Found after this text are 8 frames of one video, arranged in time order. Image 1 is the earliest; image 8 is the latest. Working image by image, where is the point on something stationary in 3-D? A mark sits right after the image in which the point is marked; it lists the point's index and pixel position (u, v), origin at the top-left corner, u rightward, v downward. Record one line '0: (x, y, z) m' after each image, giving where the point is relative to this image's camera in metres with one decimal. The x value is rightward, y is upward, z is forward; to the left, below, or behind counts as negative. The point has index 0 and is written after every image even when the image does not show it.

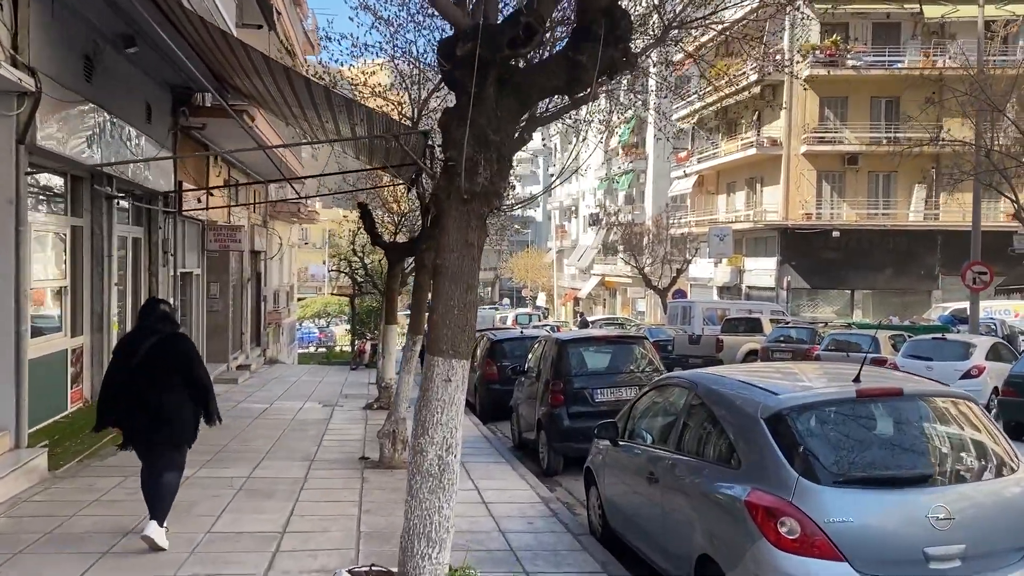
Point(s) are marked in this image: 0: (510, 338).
0: (0.0, -0.8, +14.1) m
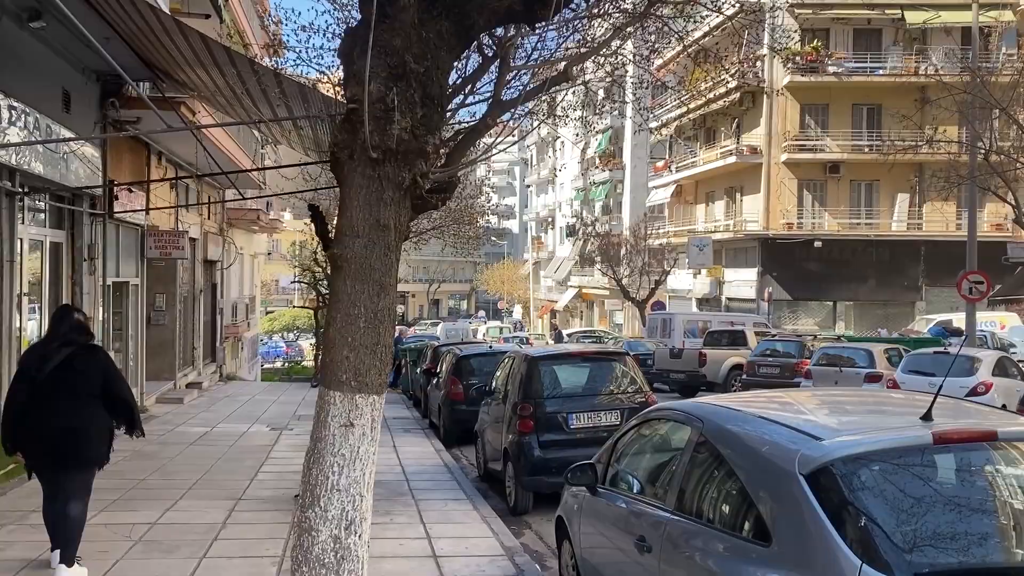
0: (-0.5, -0.9, +12.9) m
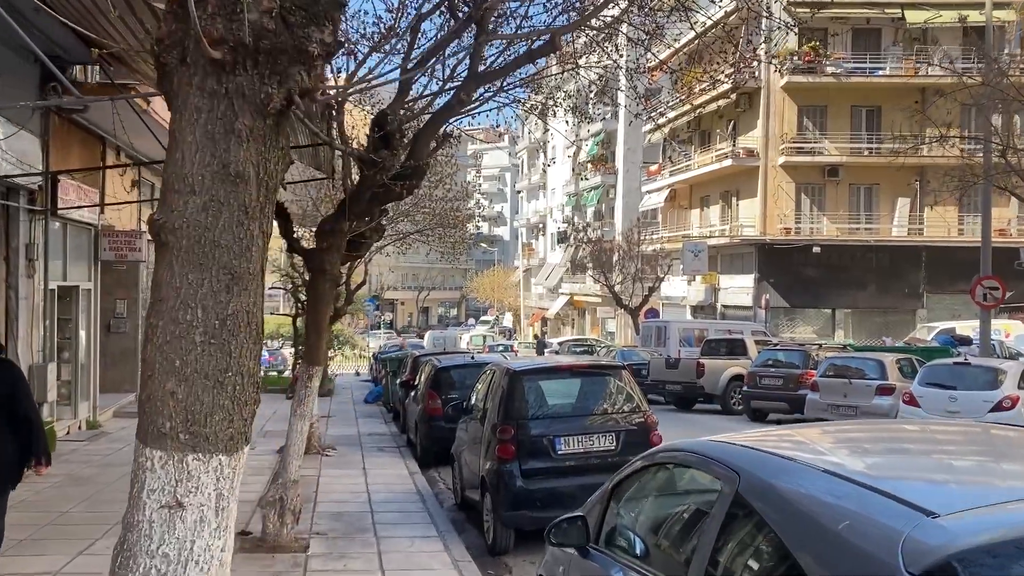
0: (-0.7, -1.0, +11.8) m
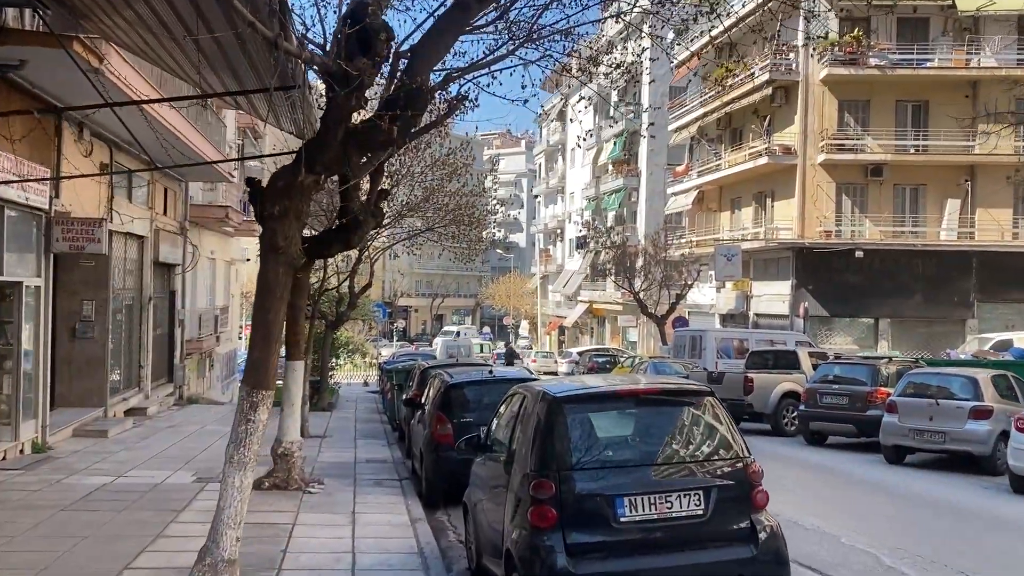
0: (-0.4, -1.0, +9.6) m
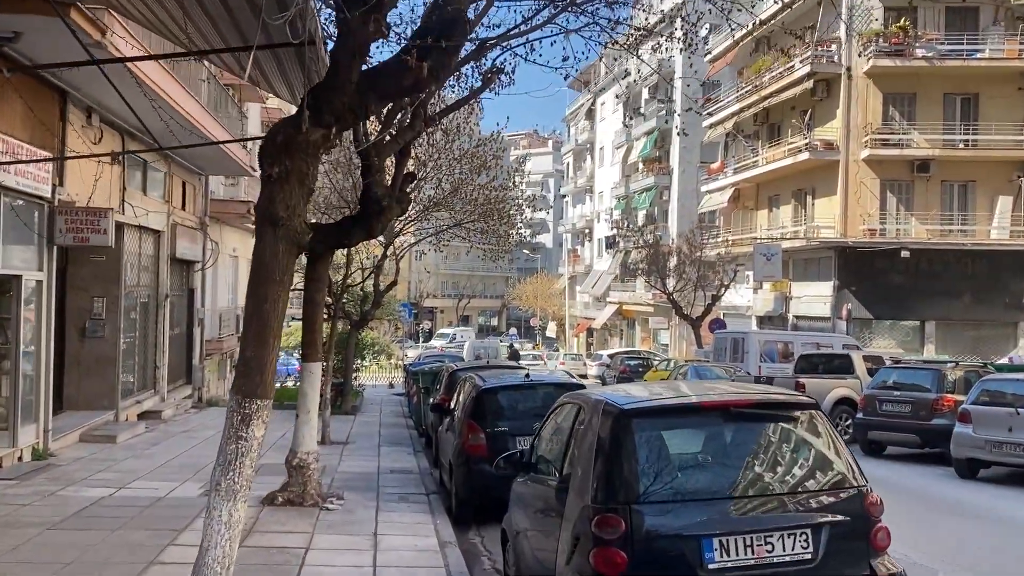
0: (0.0, -0.9, +8.7) m
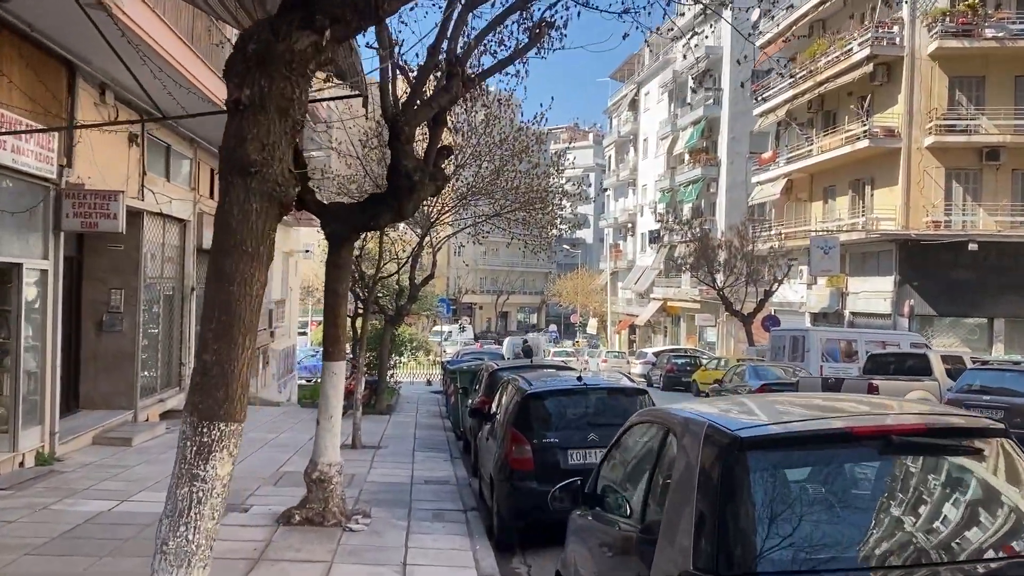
0: (+0.4, -0.9, +7.6) m
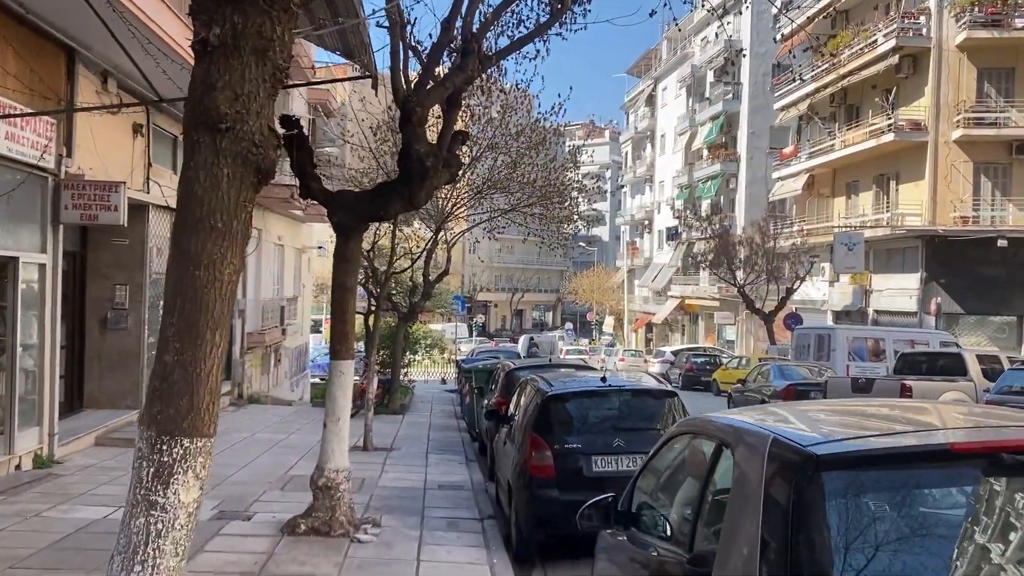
0: (+0.6, -0.8, +7.1) m
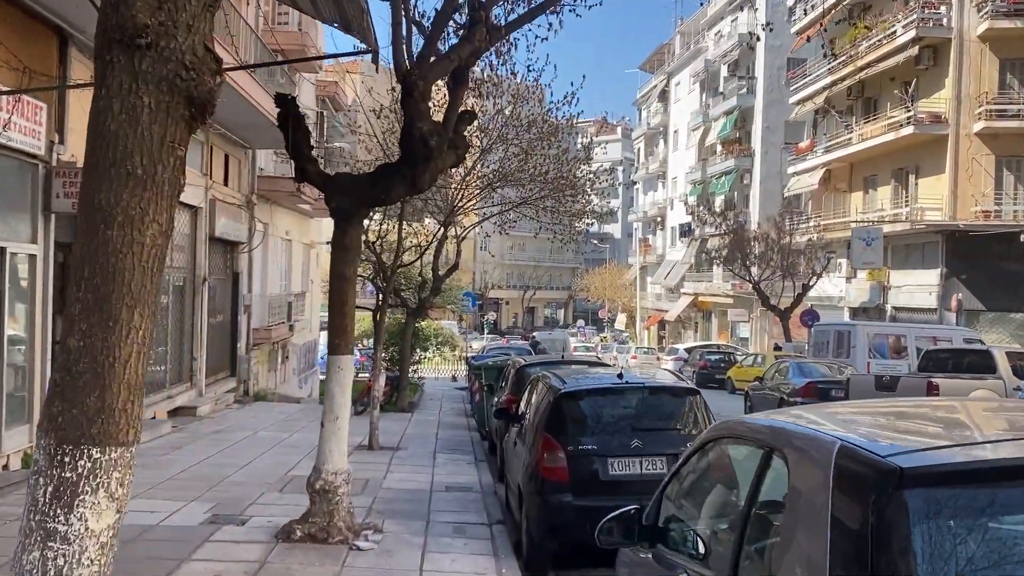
0: (+0.6, -0.7, +6.6) m
